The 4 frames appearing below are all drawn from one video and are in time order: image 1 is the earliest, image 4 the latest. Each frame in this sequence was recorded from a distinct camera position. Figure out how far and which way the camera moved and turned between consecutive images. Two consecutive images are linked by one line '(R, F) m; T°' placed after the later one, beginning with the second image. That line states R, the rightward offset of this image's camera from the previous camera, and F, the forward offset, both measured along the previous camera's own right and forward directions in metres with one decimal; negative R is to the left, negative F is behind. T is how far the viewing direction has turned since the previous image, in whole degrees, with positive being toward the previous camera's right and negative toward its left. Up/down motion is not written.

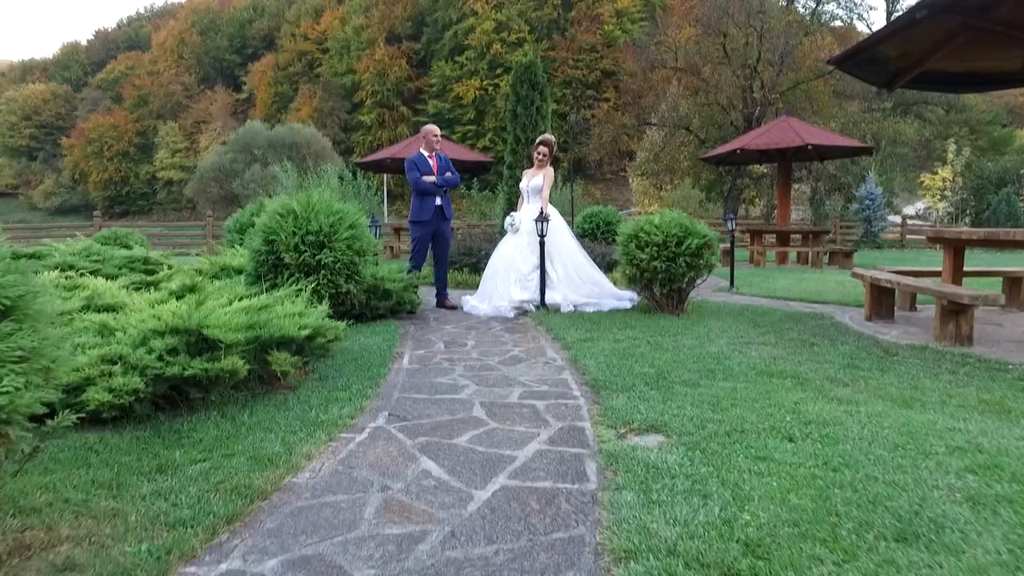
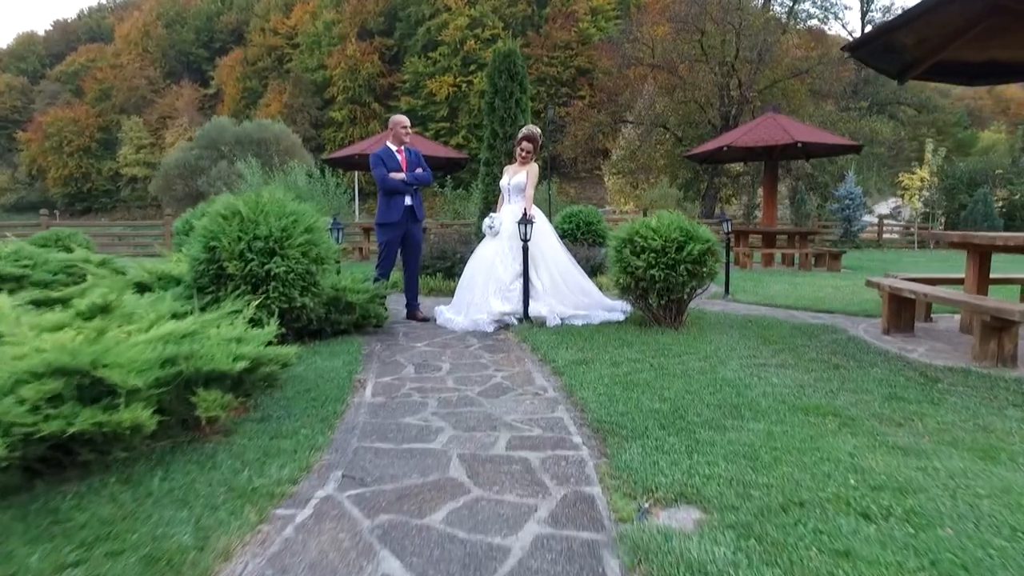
(-0.1, +0.8) m; +2°
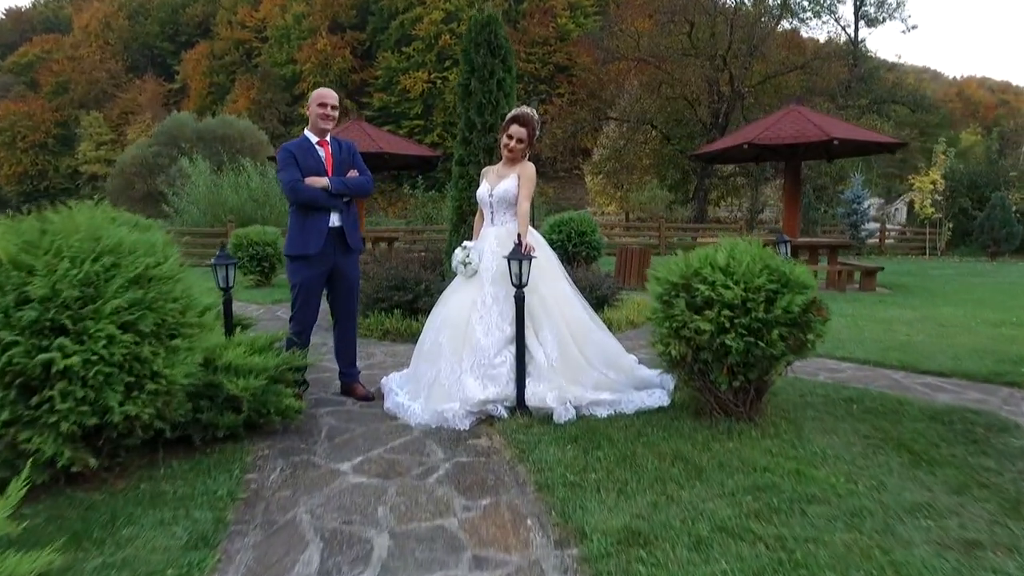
(-0.1, +2.3) m; +2°
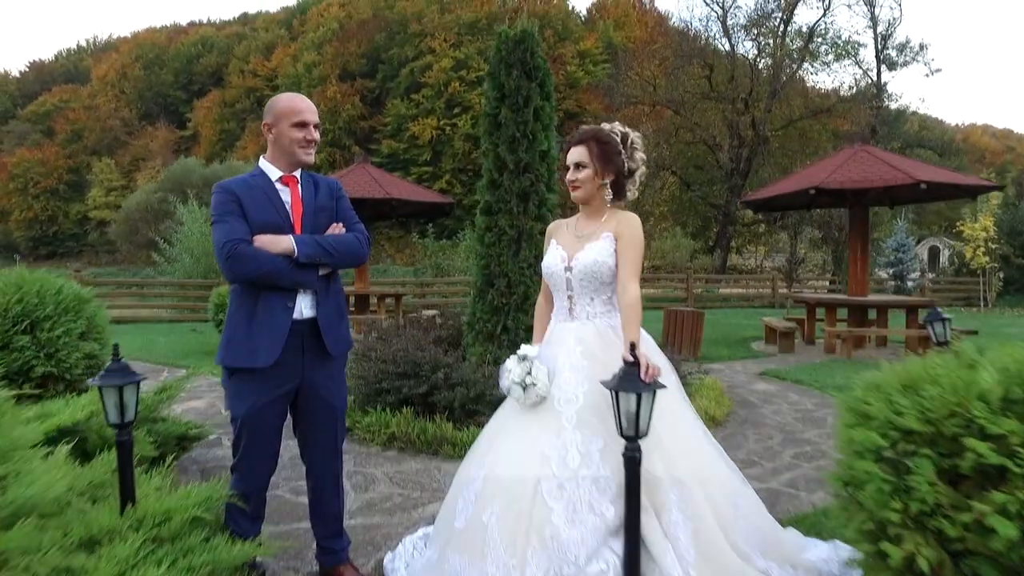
(-0.3, +1.7) m; -1°
